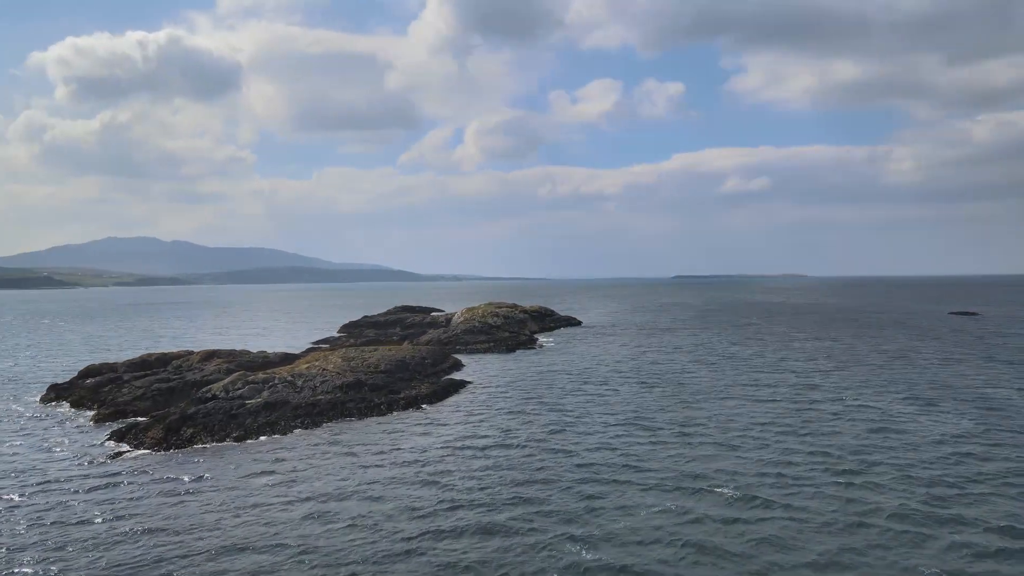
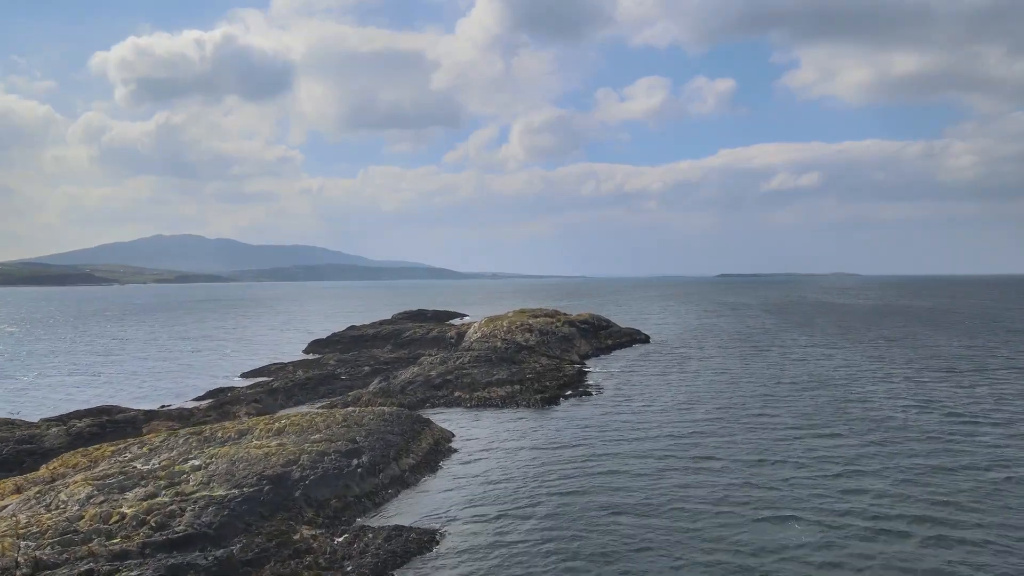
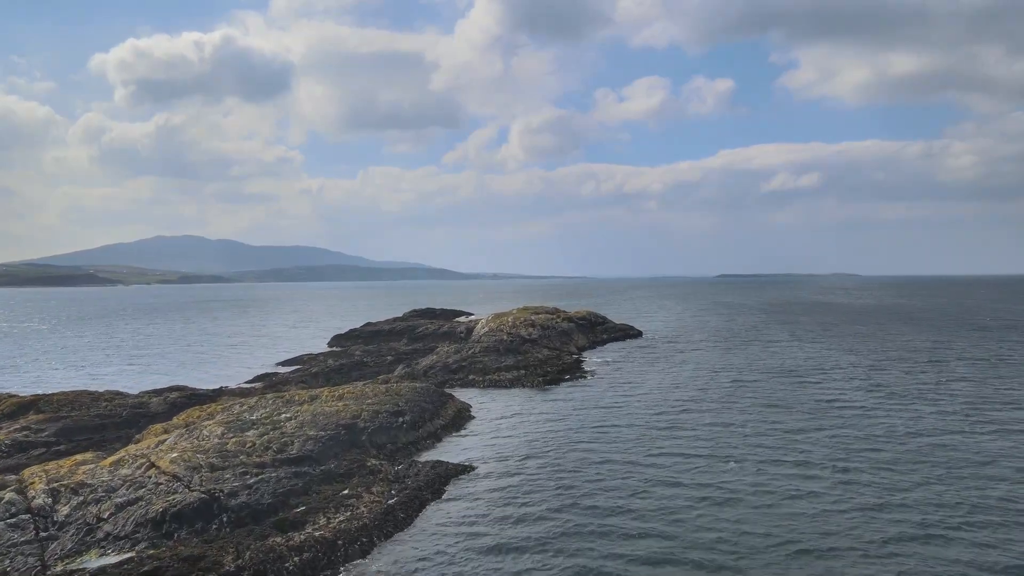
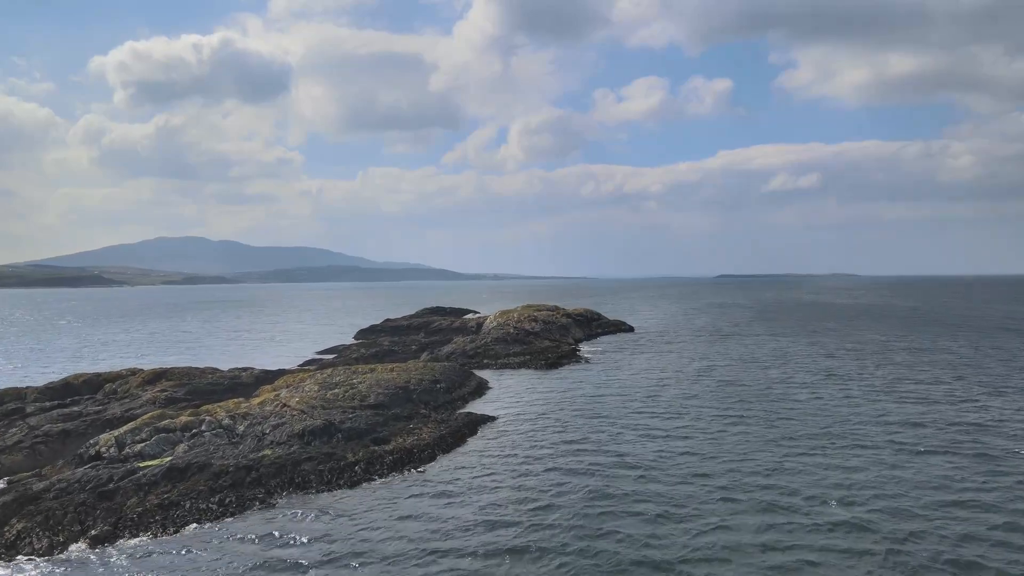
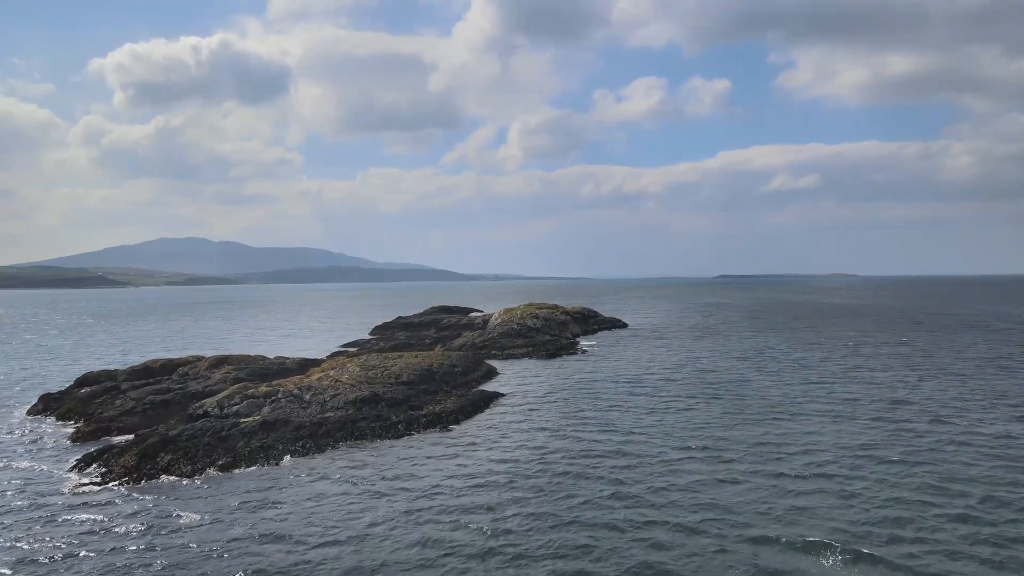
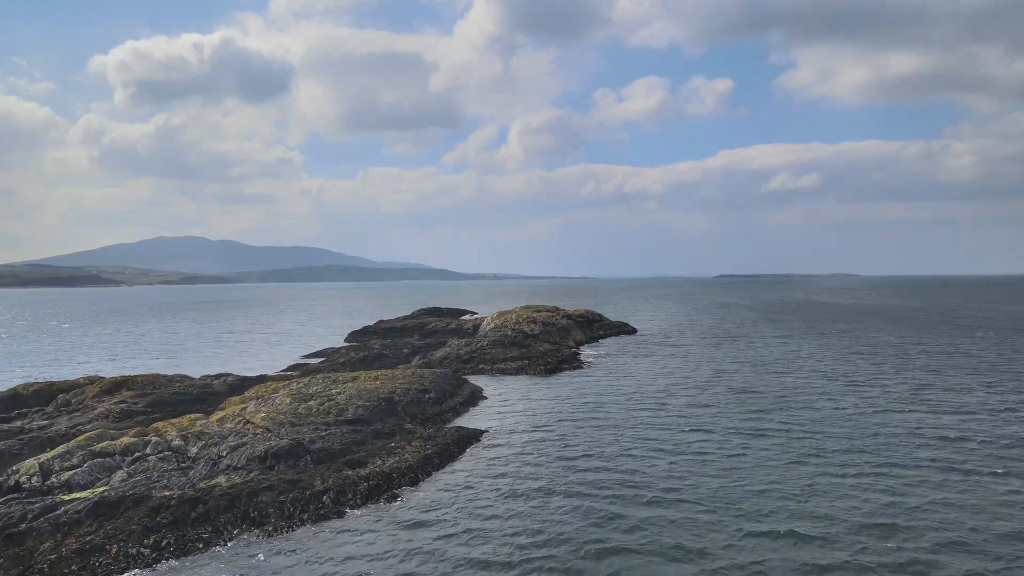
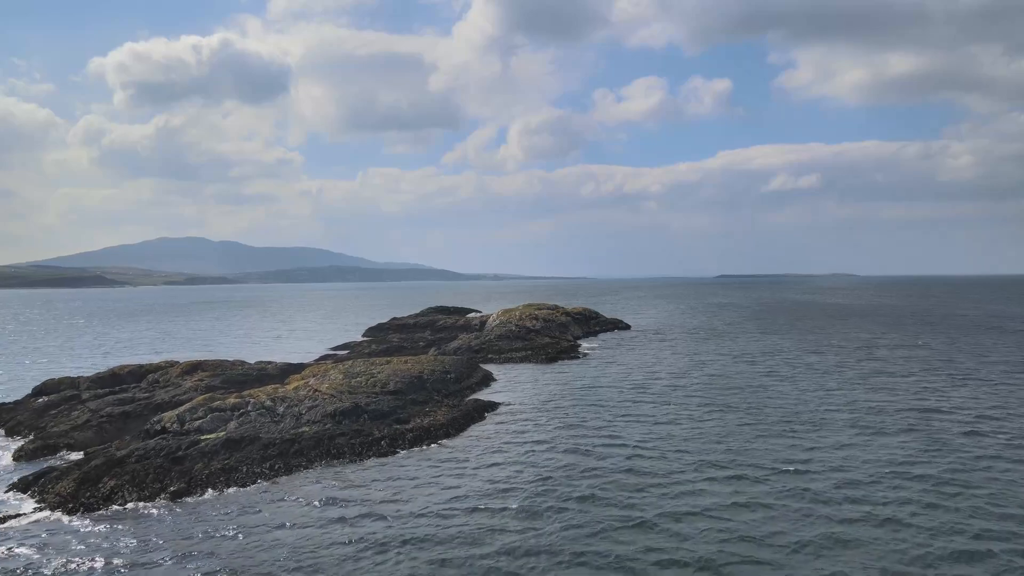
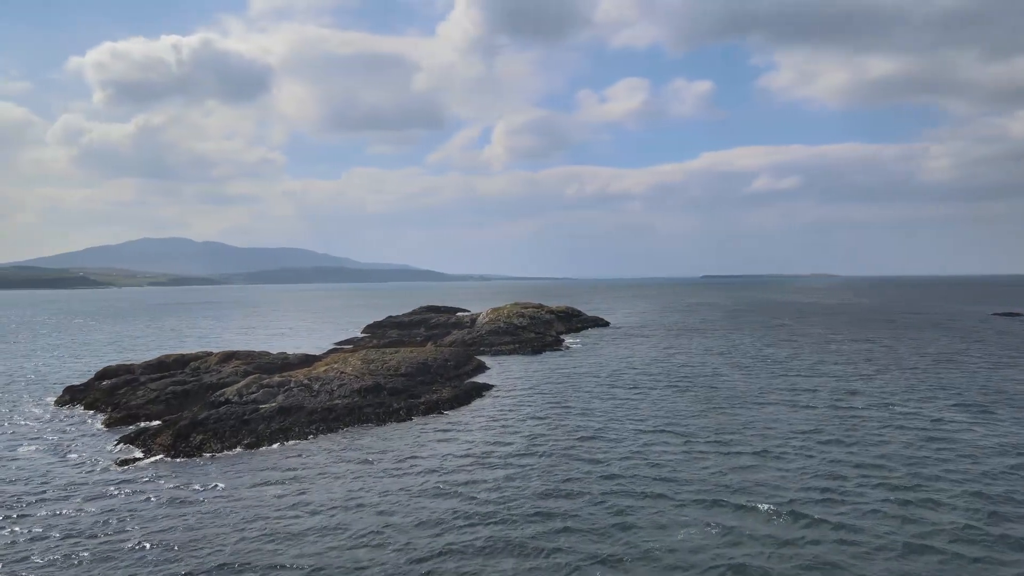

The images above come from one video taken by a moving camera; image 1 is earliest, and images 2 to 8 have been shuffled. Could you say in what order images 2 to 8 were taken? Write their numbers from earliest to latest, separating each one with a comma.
8, 5, 7, 4, 6, 3, 2
